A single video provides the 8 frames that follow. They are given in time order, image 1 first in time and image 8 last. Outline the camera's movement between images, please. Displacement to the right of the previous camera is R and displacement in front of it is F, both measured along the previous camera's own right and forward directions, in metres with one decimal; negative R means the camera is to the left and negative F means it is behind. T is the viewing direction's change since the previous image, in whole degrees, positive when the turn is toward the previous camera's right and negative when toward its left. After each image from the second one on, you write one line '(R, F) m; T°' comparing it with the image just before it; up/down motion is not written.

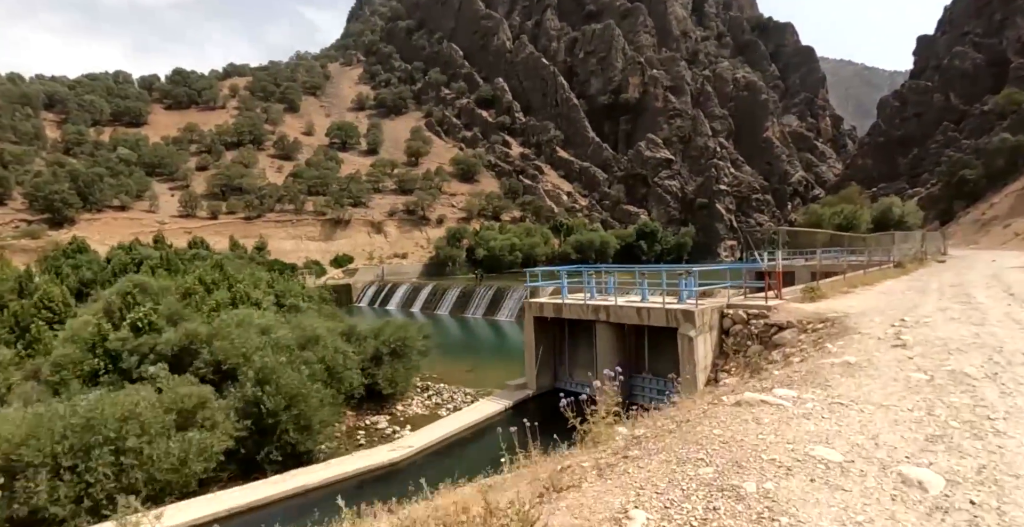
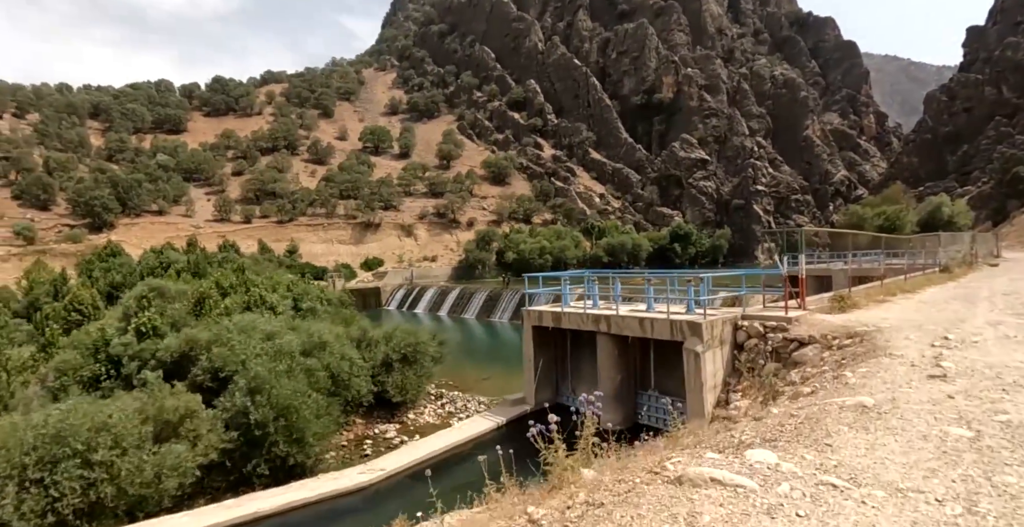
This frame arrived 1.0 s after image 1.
(+0.6, +0.8) m; -3°
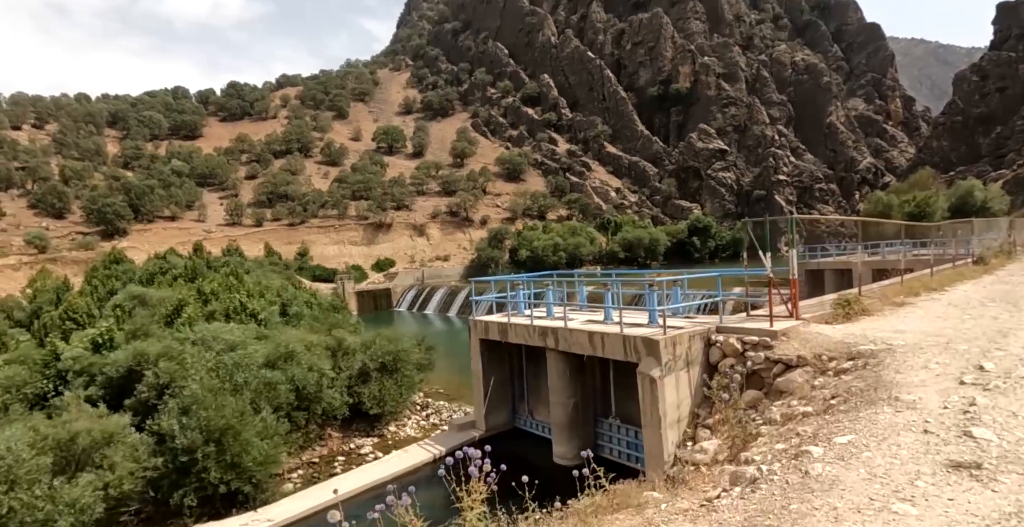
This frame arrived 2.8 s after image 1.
(+1.1, +1.4) m; -2°
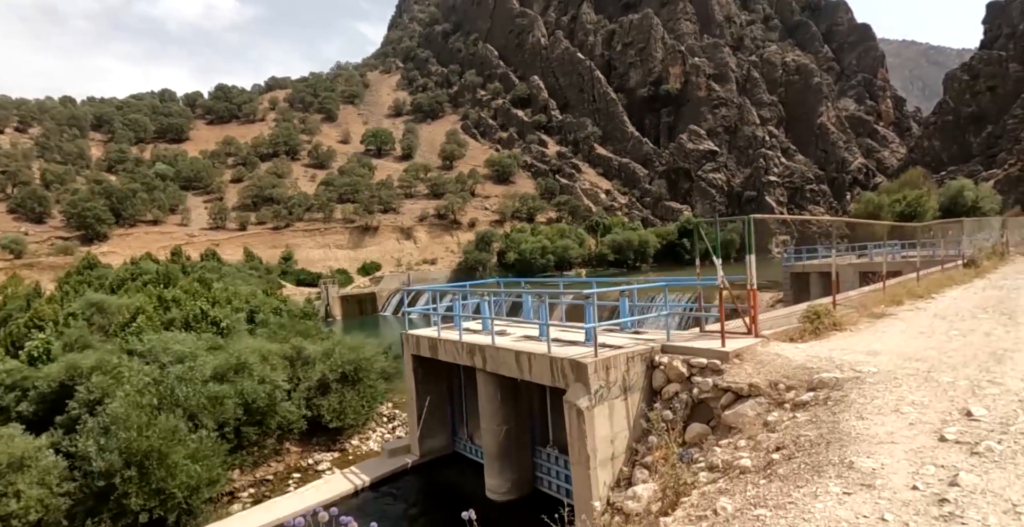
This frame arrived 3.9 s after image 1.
(+0.7, +0.8) m; +1°
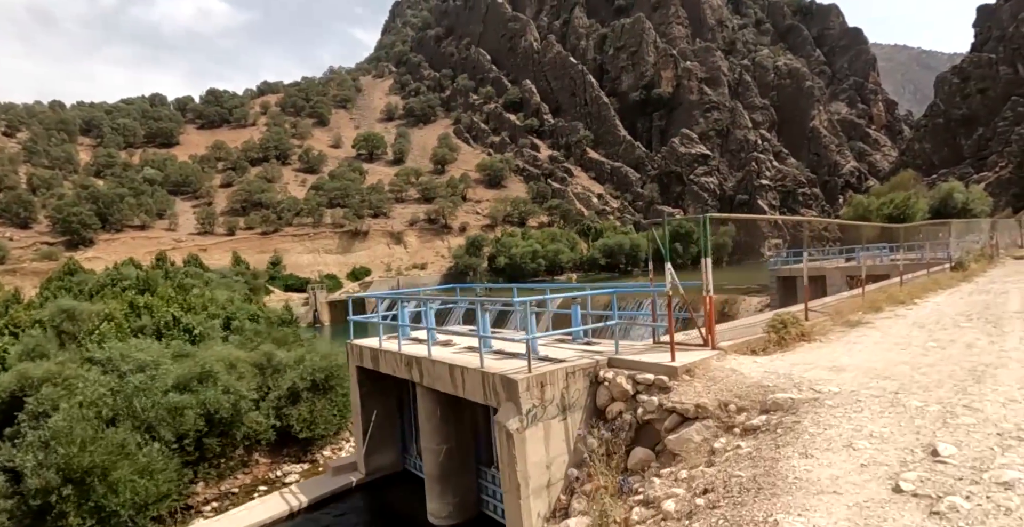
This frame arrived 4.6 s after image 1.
(+0.5, +0.5) m; 0°
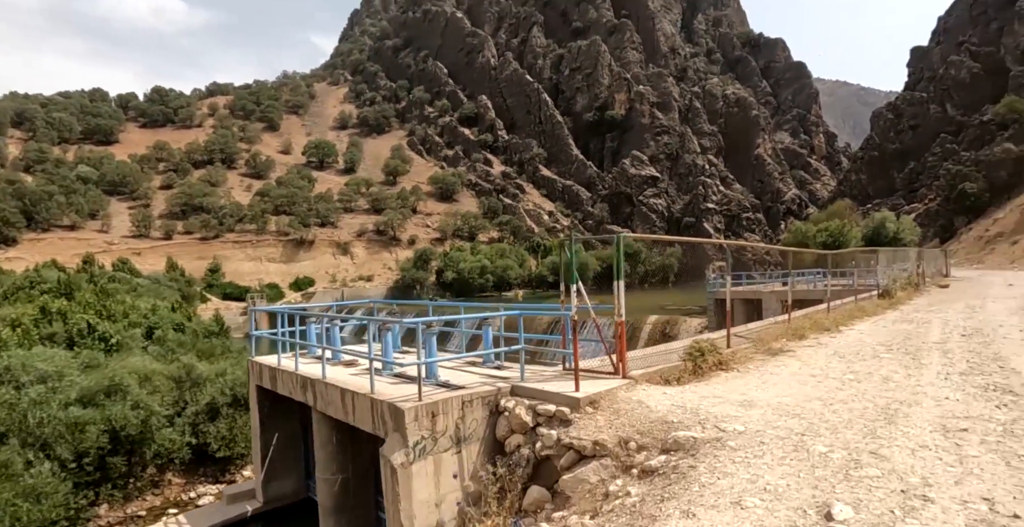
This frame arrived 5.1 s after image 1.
(+0.4, +0.4) m; +5°
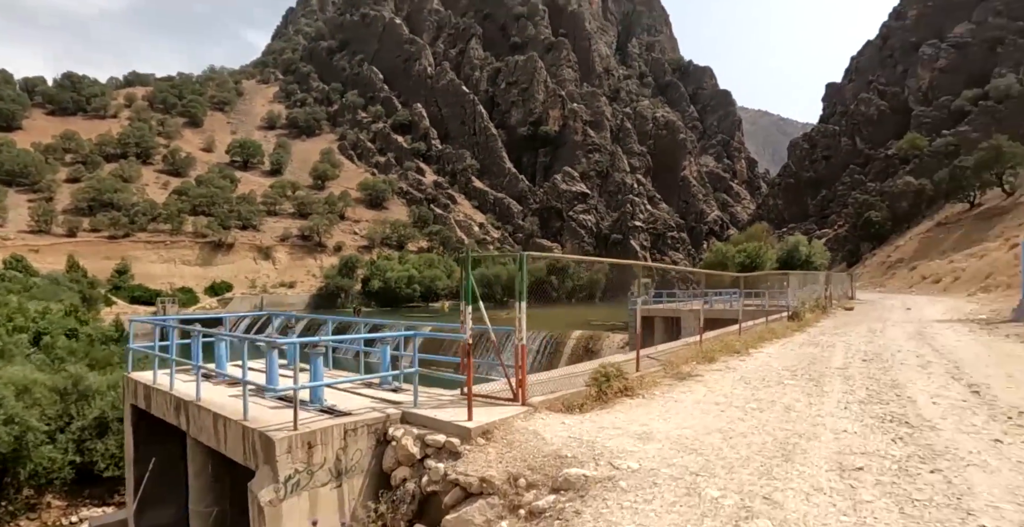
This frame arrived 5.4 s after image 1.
(+0.2, +0.3) m; +7°
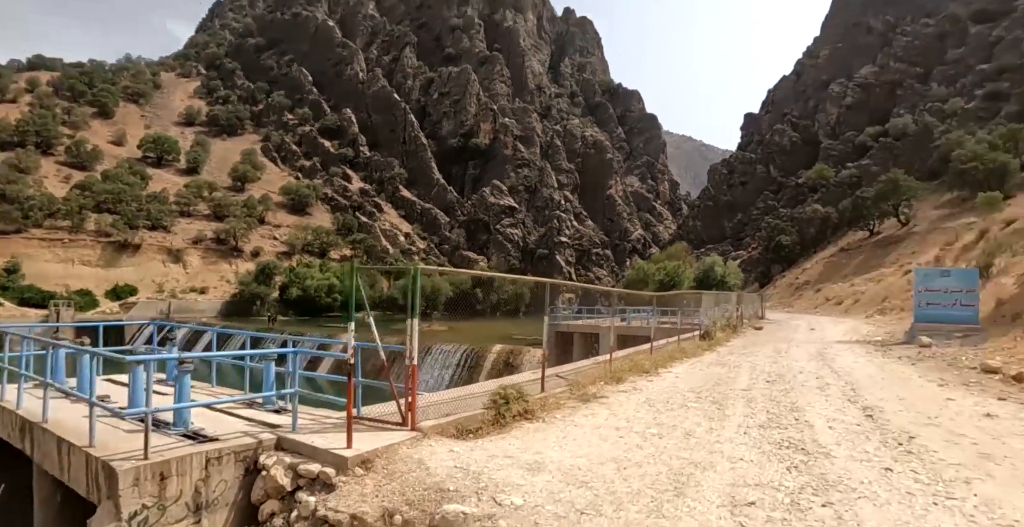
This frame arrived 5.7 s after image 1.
(+0.2, +0.2) m; +7°
